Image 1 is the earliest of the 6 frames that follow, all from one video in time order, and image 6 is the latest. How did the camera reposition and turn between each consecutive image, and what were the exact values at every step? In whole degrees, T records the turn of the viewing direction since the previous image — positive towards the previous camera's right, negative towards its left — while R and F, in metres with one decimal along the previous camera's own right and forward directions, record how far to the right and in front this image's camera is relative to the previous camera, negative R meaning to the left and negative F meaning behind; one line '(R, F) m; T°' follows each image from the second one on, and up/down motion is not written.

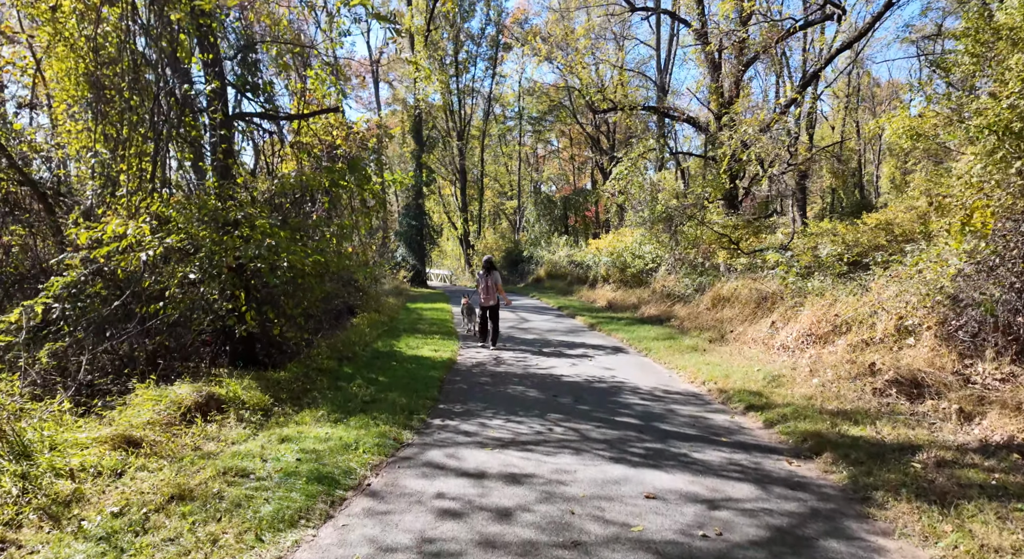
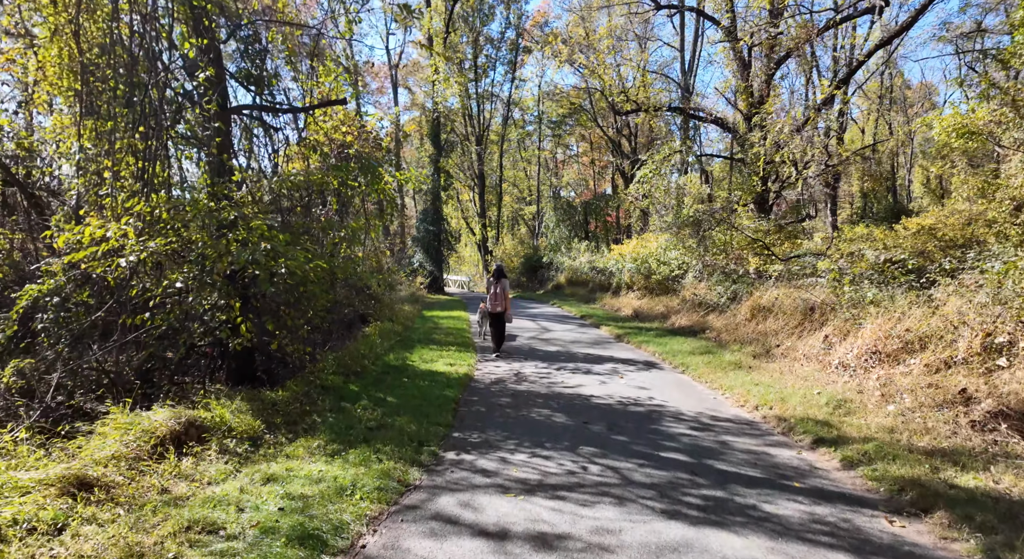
(-0.1, +1.0) m; -1°
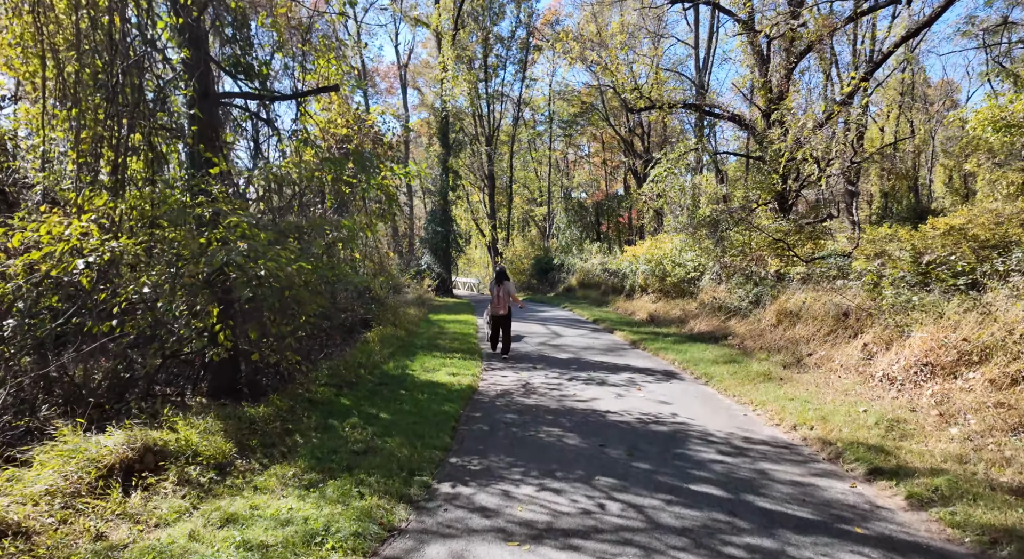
(0.0, +0.8) m; -1°
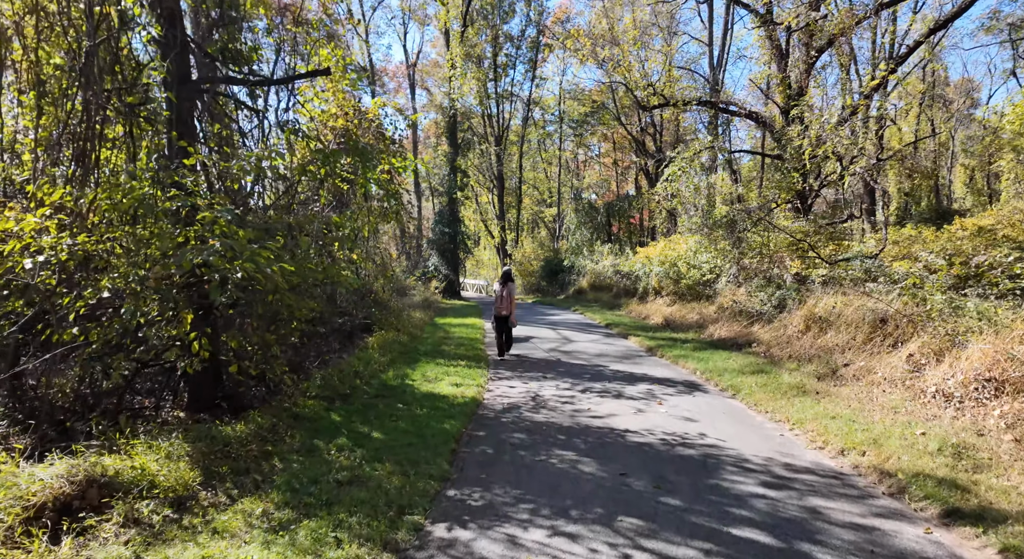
(0.0, +0.8) m; -1°
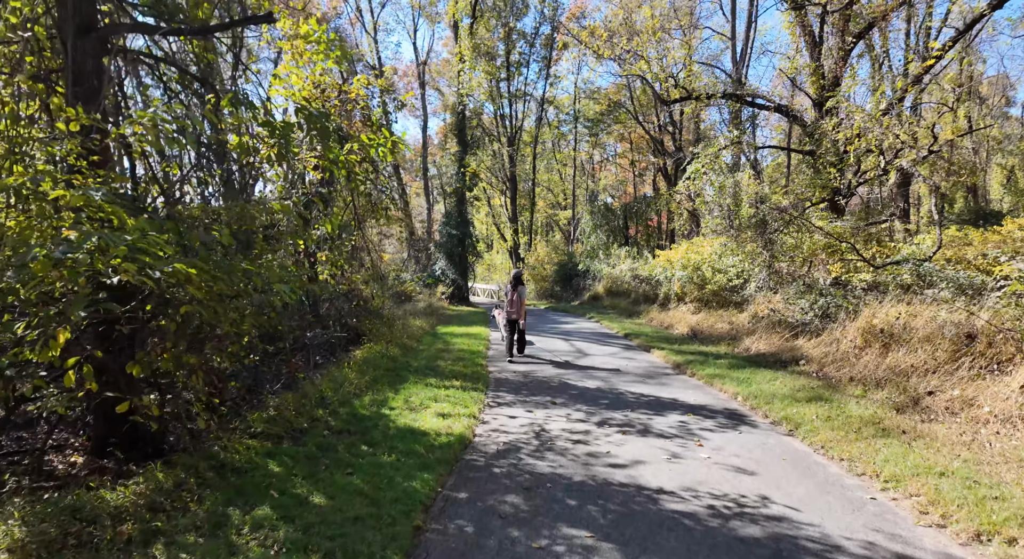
(+0.2, +1.7) m; -1°
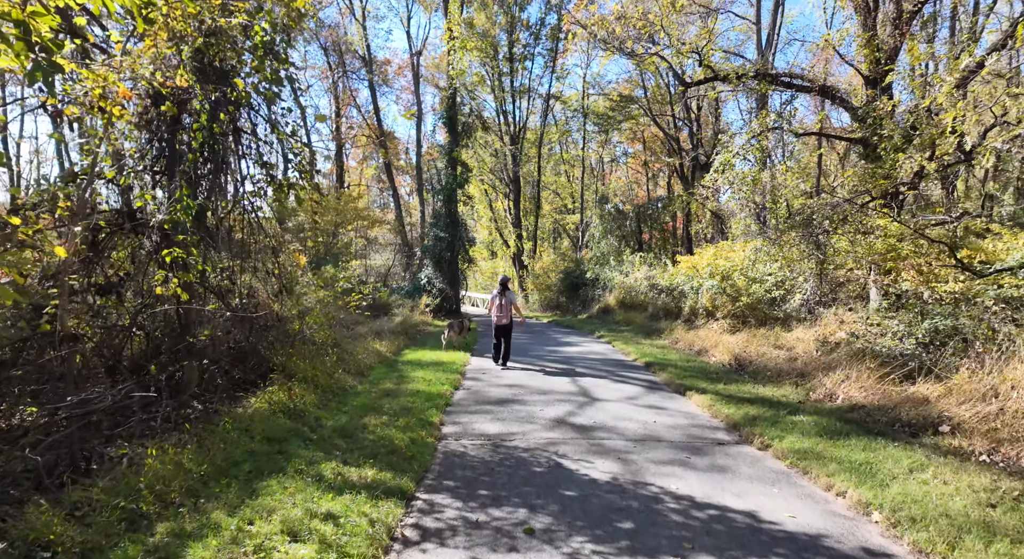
(+0.4, +3.9) m; -1°
